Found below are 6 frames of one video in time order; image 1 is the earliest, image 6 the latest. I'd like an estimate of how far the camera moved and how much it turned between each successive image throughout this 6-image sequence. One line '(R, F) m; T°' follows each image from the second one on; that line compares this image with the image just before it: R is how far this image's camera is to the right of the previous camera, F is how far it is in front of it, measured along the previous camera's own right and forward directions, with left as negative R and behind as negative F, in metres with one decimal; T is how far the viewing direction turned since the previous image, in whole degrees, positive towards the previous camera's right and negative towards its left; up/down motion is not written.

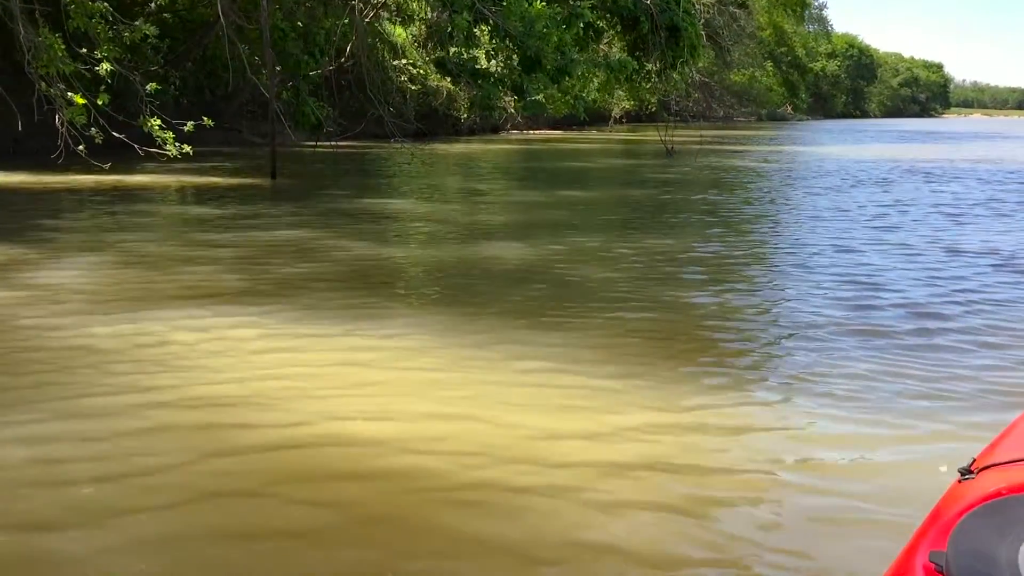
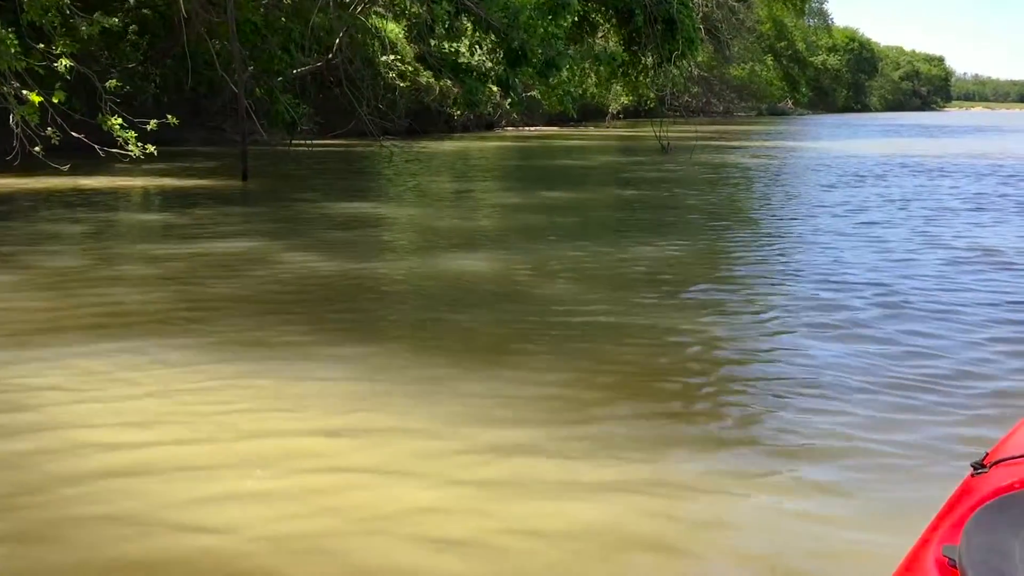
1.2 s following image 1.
(+0.2, +0.7) m; 0°
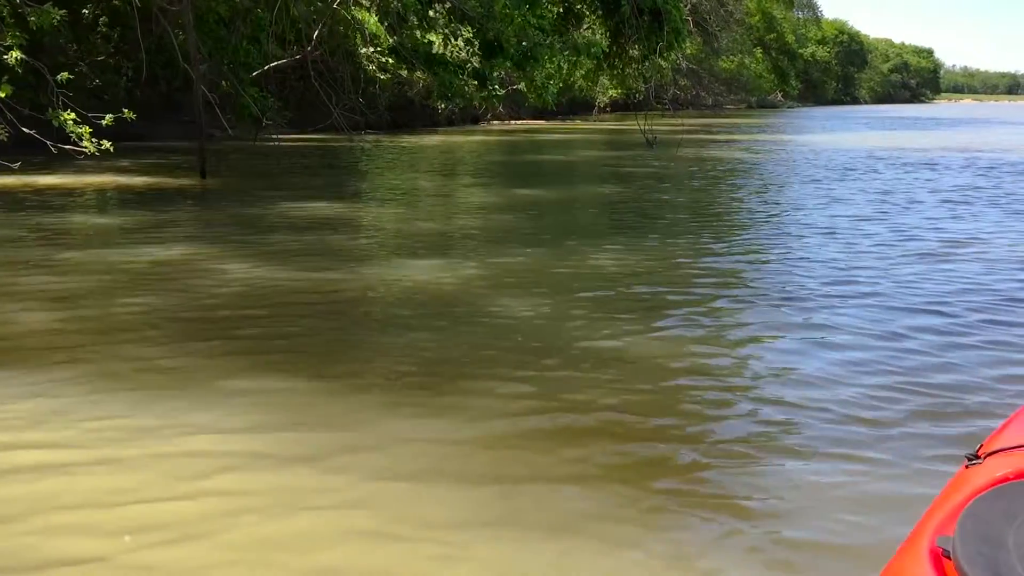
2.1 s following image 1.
(+0.2, +0.6) m; +1°
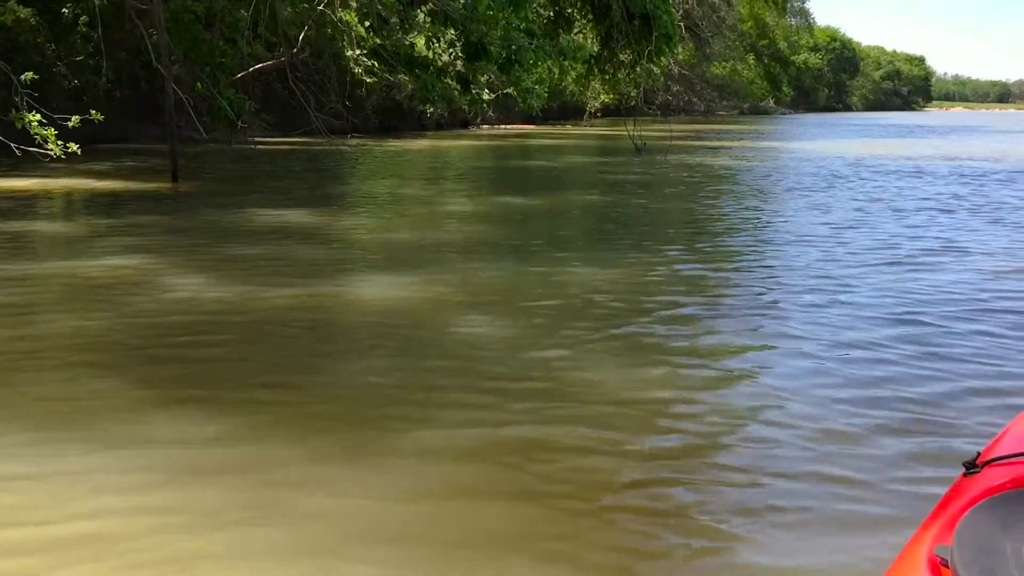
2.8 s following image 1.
(+0.1, +0.4) m; 0°
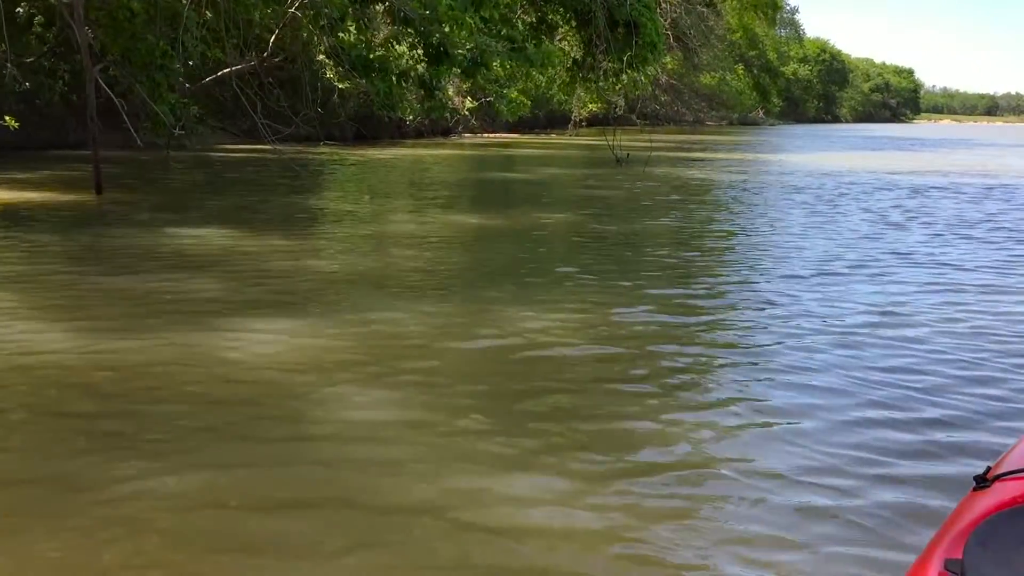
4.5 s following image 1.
(+0.3, +1.2) m; +1°
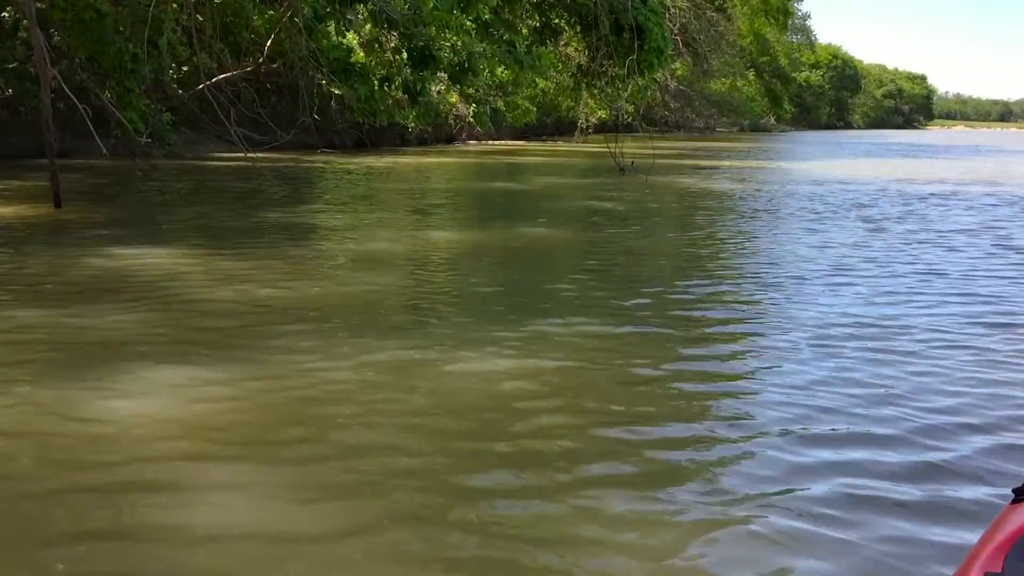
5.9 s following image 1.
(+0.2, +0.8) m; -1°
